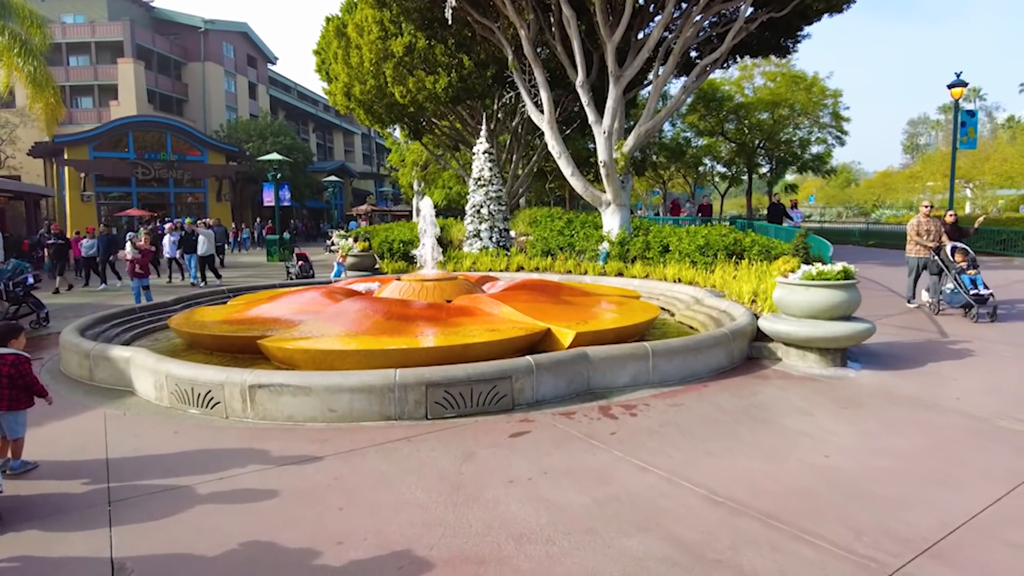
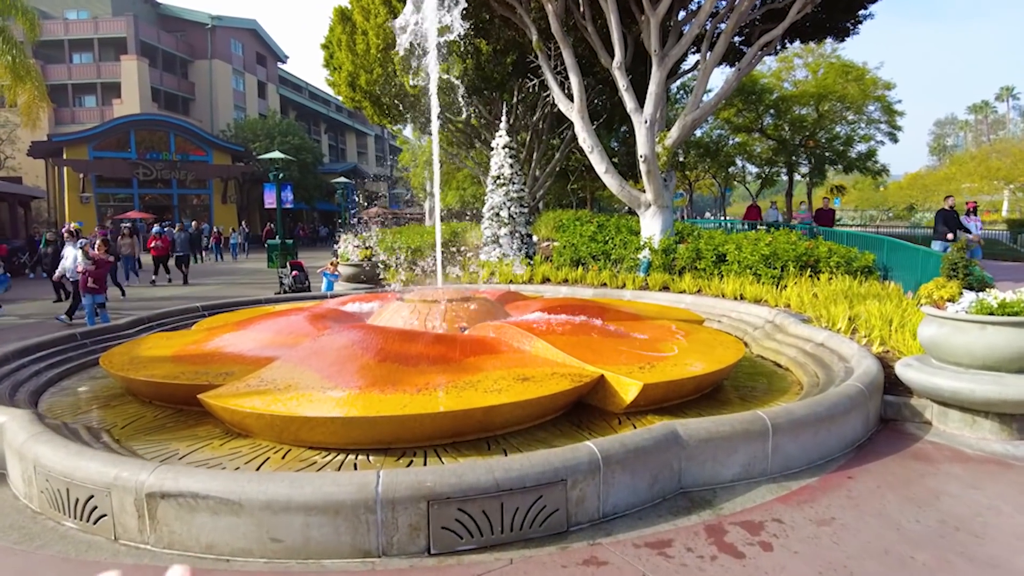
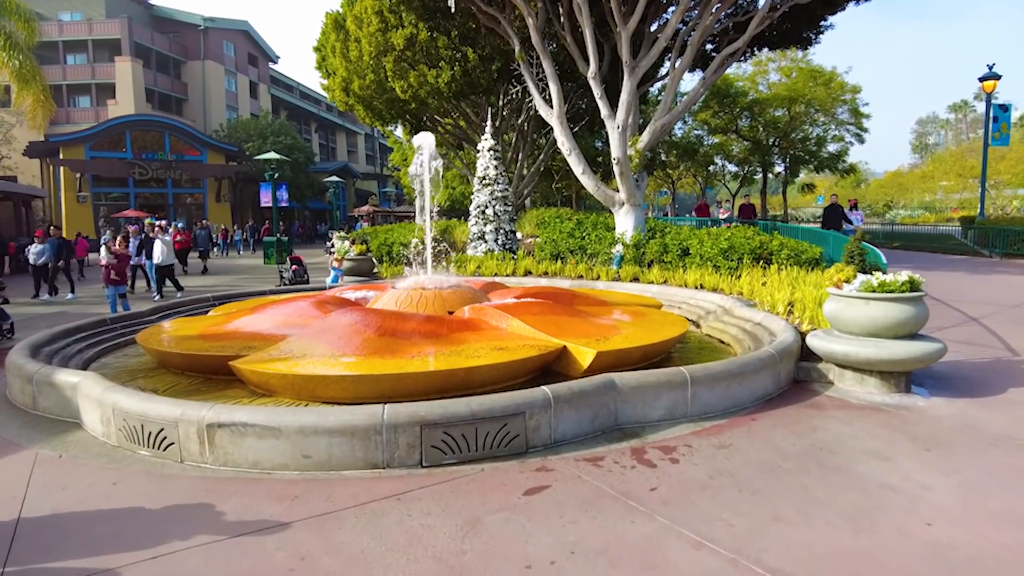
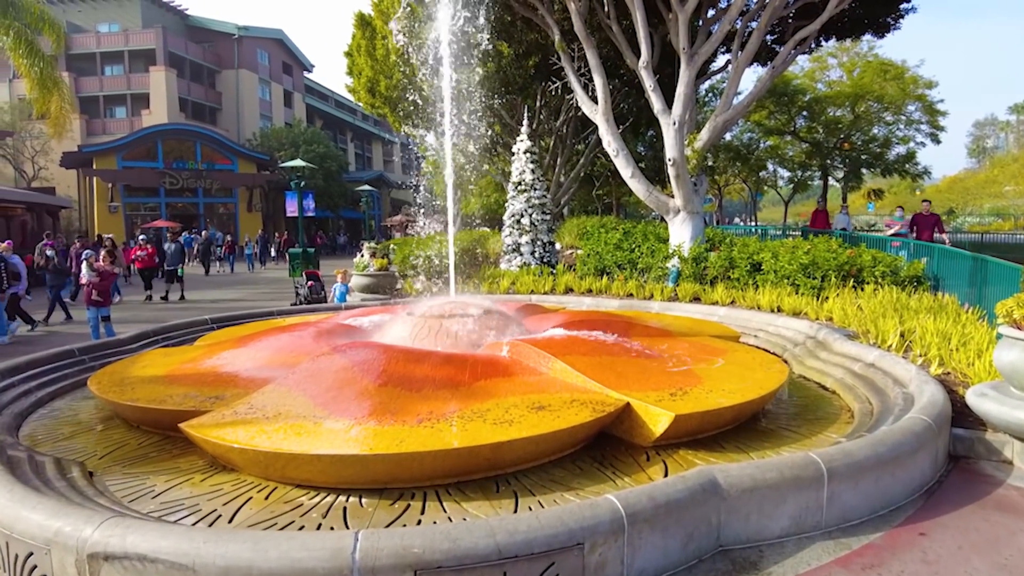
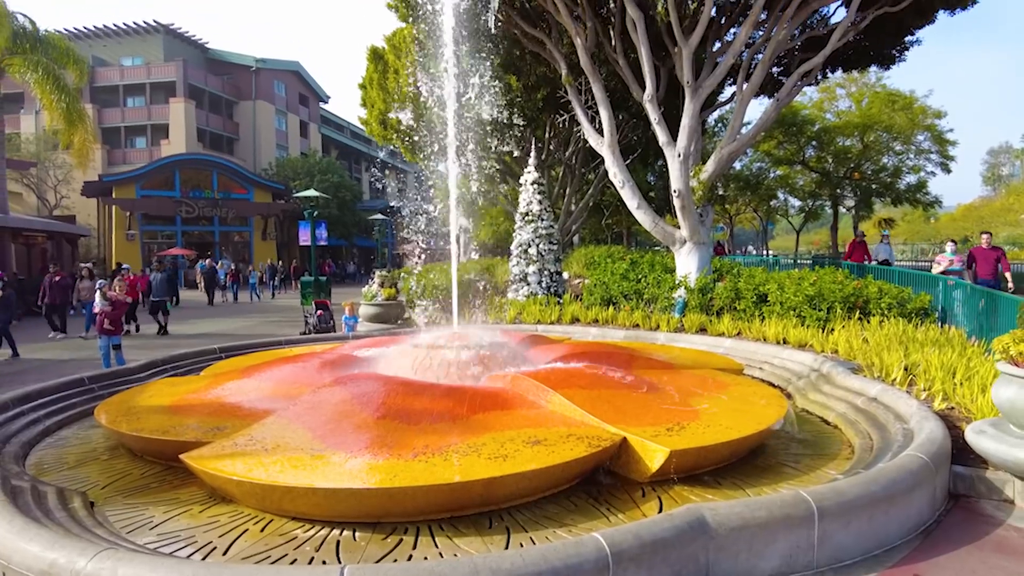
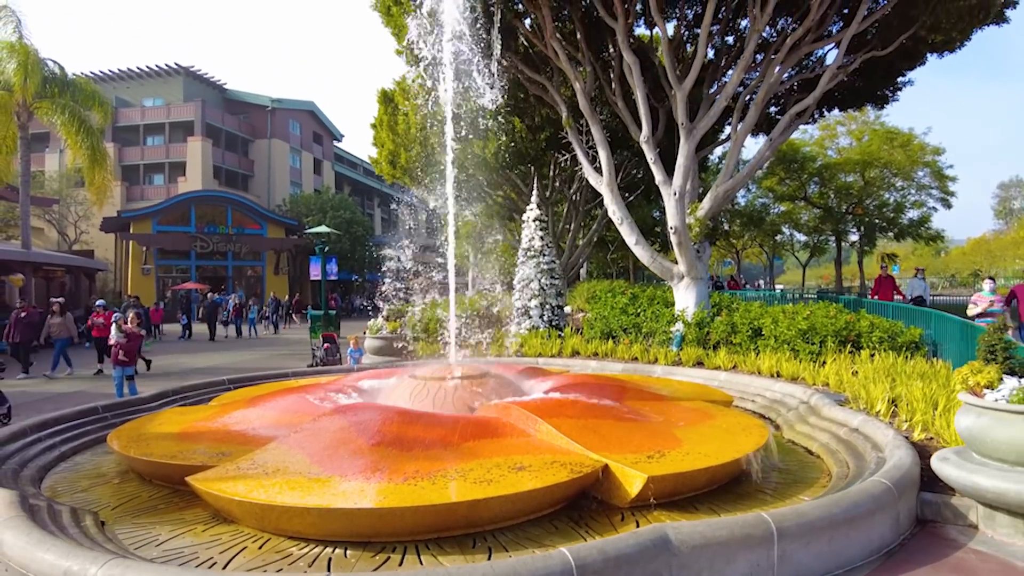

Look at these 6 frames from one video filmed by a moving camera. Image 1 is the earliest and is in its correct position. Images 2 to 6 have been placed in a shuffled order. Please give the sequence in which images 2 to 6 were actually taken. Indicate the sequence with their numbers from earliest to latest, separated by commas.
3, 2, 4, 5, 6
